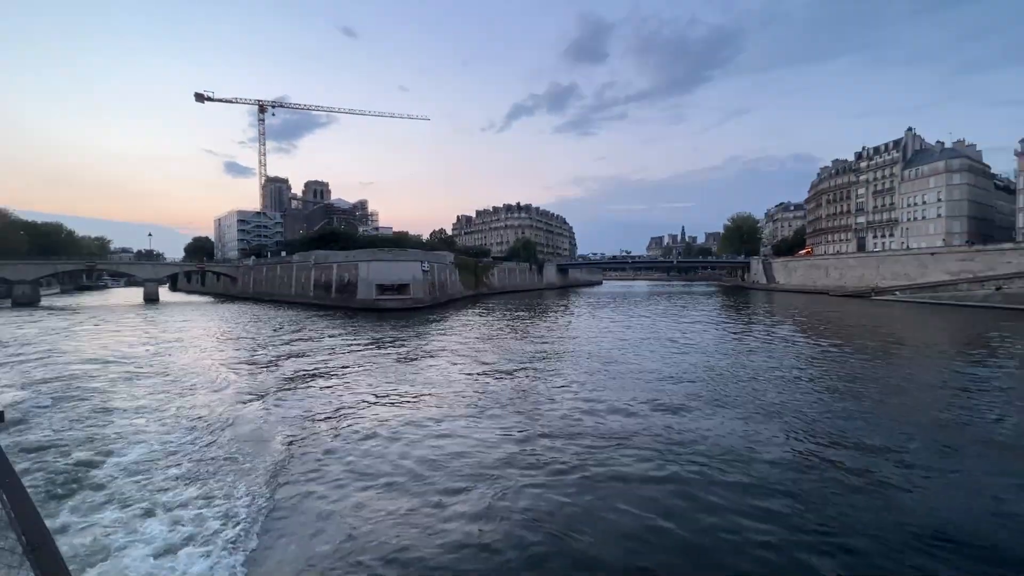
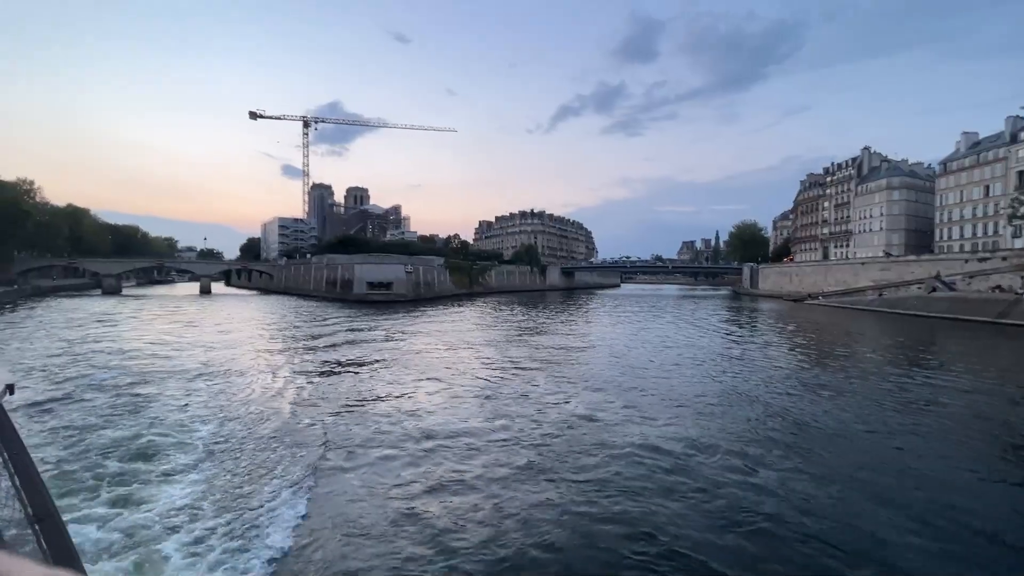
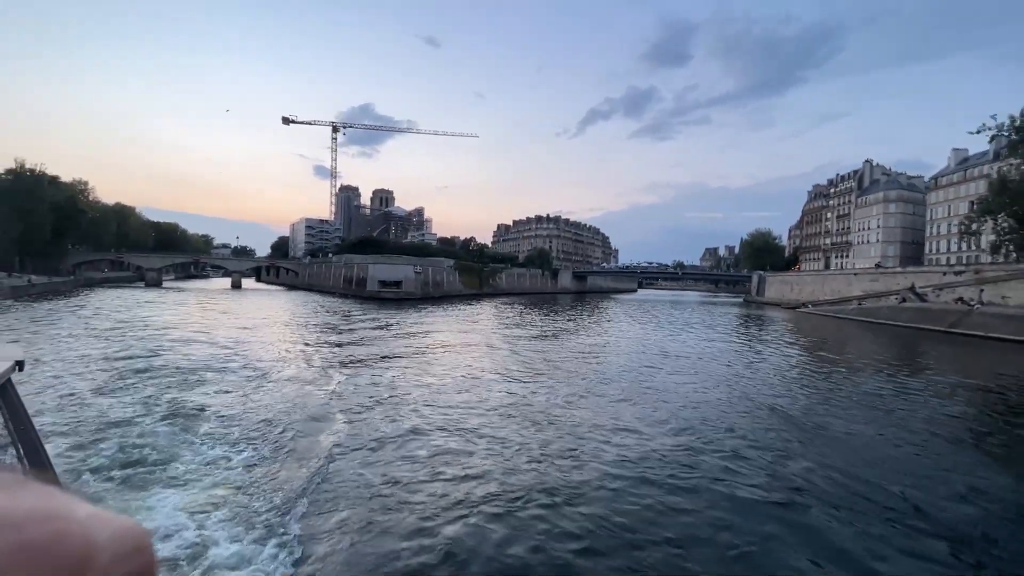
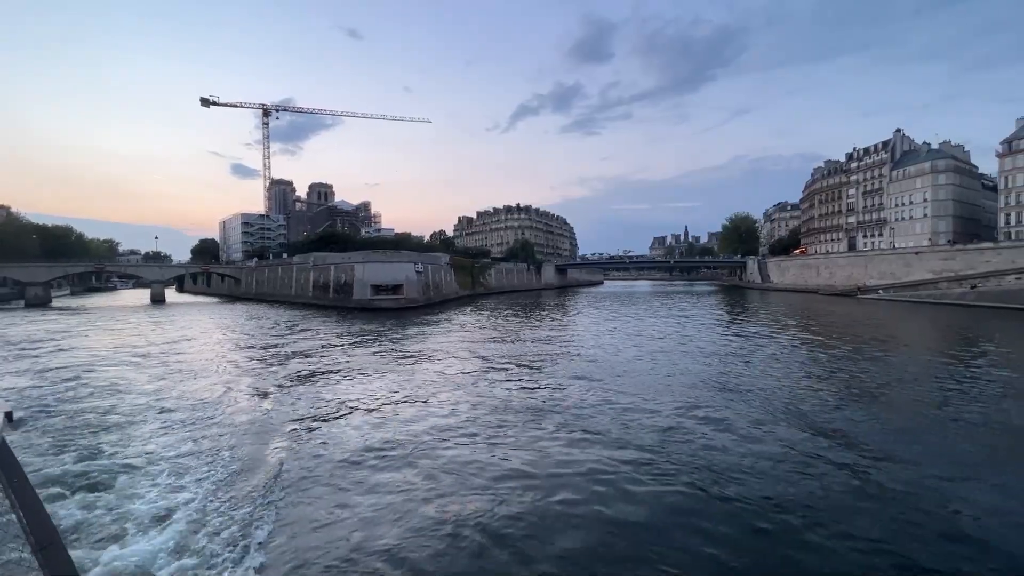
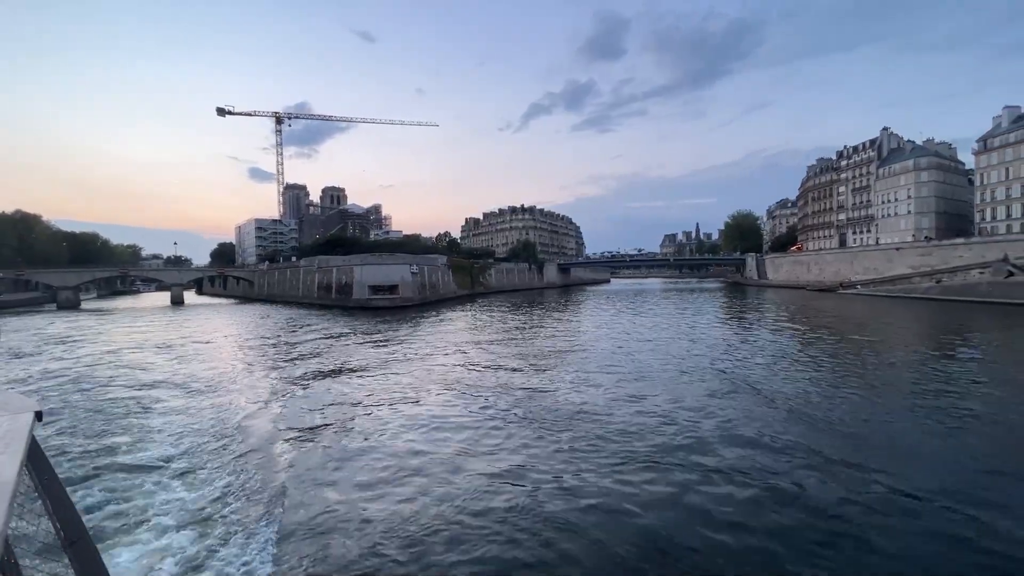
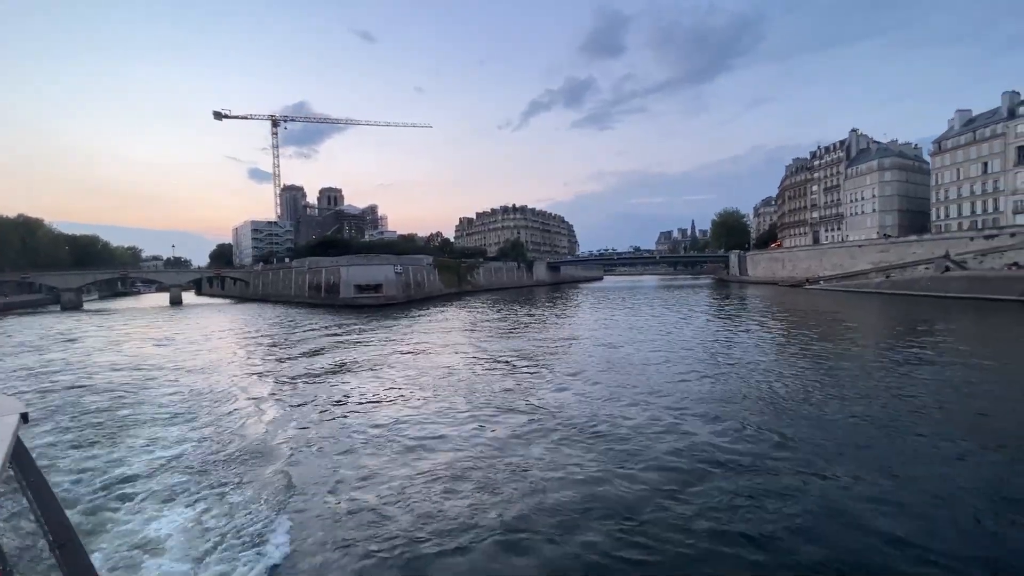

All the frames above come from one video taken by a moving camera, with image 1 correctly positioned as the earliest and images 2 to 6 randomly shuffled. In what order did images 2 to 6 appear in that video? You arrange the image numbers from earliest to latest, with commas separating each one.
4, 5, 6, 2, 3
